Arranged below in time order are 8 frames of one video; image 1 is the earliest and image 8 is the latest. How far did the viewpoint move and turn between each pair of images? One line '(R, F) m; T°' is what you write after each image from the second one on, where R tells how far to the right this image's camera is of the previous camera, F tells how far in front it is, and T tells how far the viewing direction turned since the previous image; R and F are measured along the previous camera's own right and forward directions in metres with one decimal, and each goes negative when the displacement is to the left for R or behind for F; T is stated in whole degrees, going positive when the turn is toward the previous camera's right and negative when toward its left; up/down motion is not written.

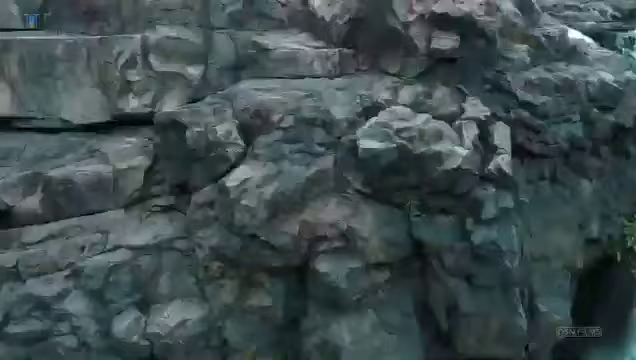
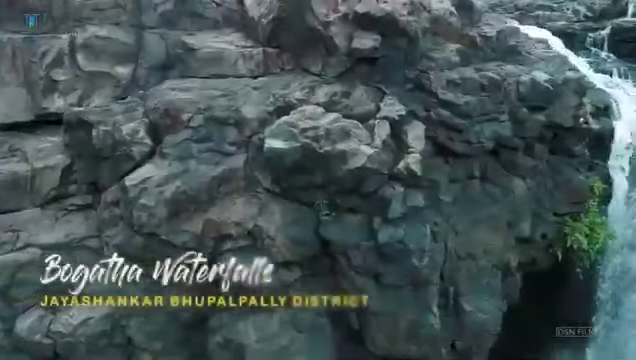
(+2.3, 0.0) m; 0°
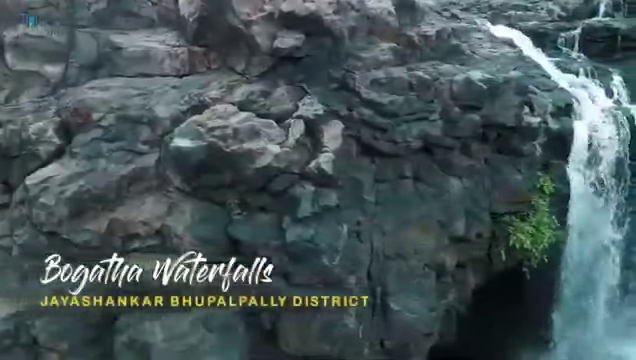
(+2.3, 0.0) m; 0°
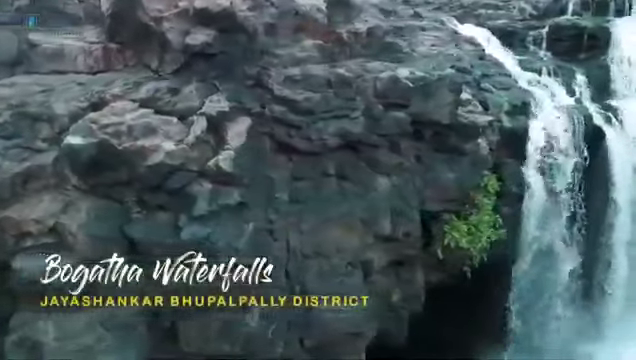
(+2.6, 0.0) m; 0°
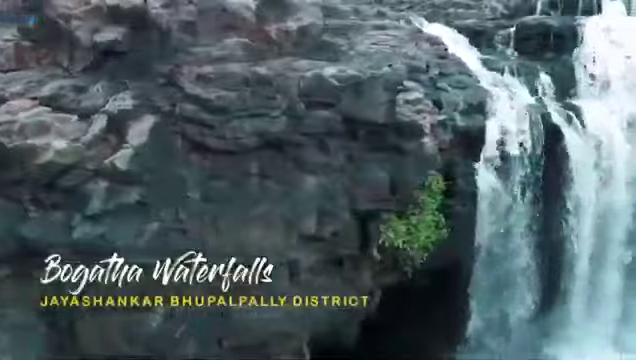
(+2.6, 0.0) m; 0°
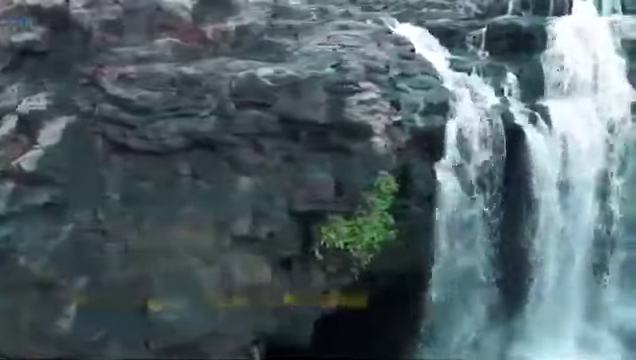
(+2.2, 0.0) m; 0°
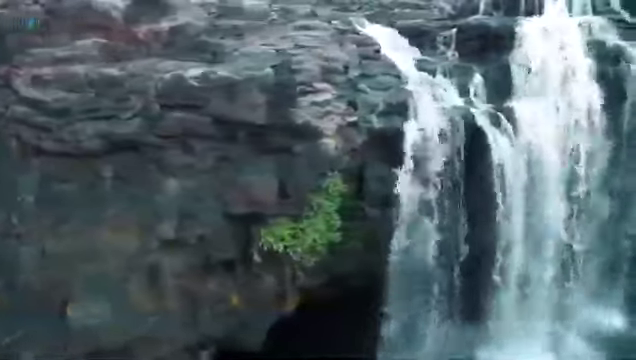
(+2.2, +0.1) m; 0°
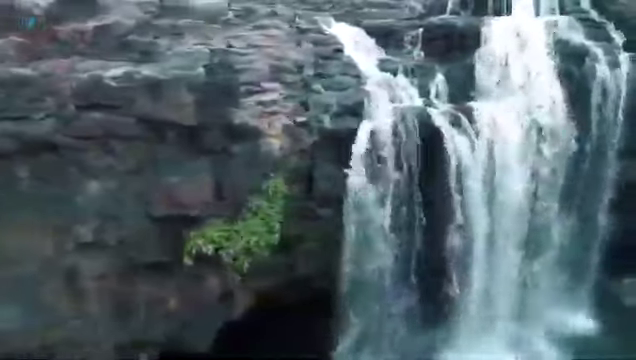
(+2.3, 0.0) m; 0°
